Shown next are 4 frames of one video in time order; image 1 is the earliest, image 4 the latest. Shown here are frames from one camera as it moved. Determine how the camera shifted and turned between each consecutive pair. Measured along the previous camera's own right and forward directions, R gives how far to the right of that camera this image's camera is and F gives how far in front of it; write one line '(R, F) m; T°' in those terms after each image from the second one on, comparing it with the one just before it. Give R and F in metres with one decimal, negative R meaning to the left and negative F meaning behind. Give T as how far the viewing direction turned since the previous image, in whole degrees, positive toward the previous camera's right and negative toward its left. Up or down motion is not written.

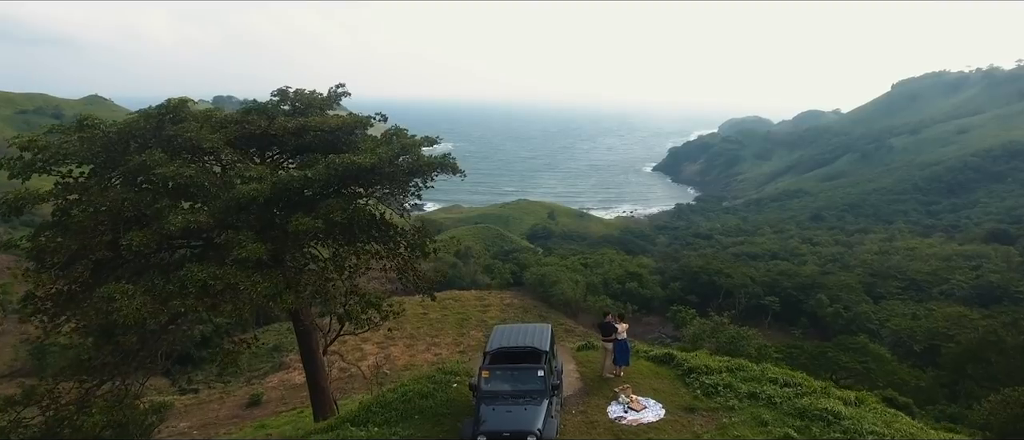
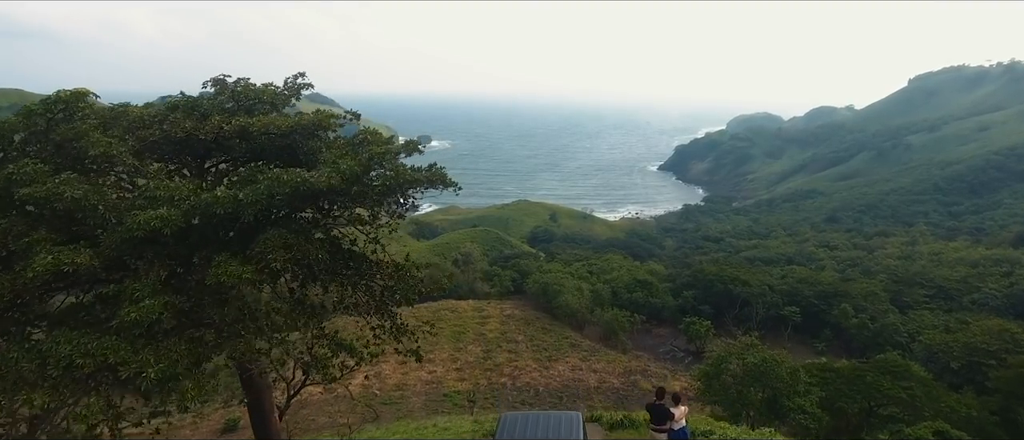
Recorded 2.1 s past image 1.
(-0.1, +2.5) m; 0°
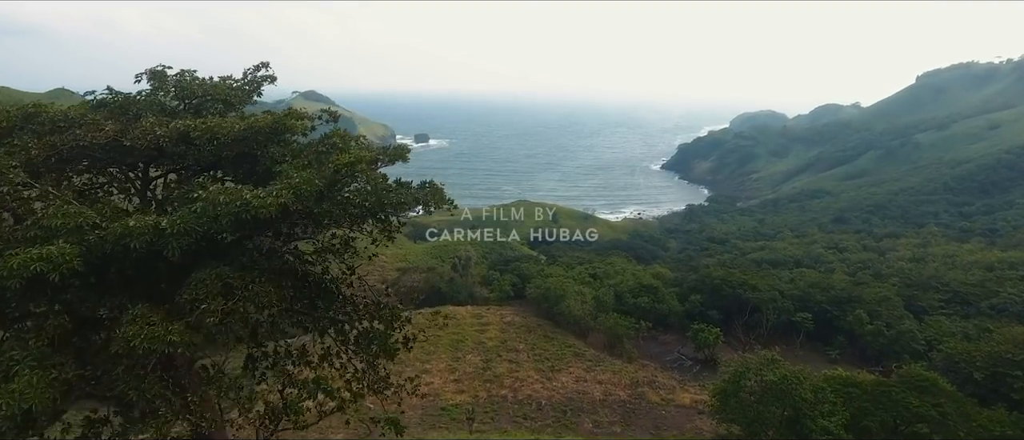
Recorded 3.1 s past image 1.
(0.0, +1.4) m; 0°
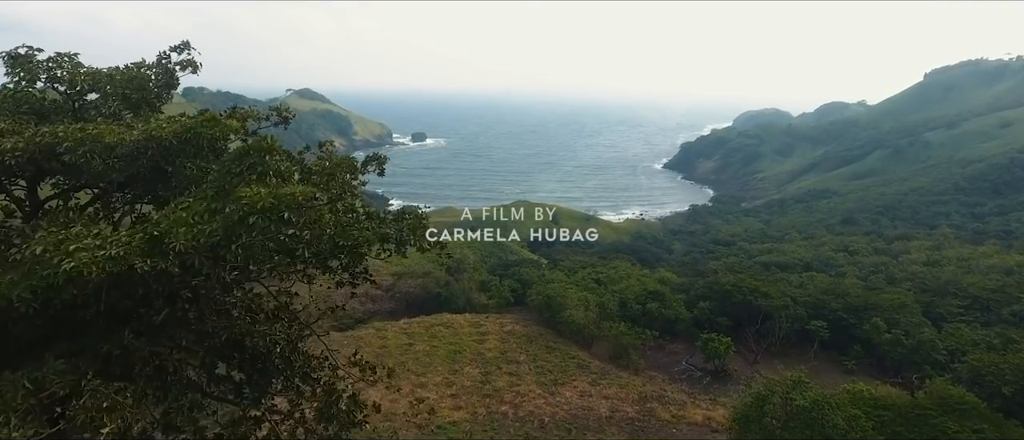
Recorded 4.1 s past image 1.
(-0.1, +1.6) m; 0°
